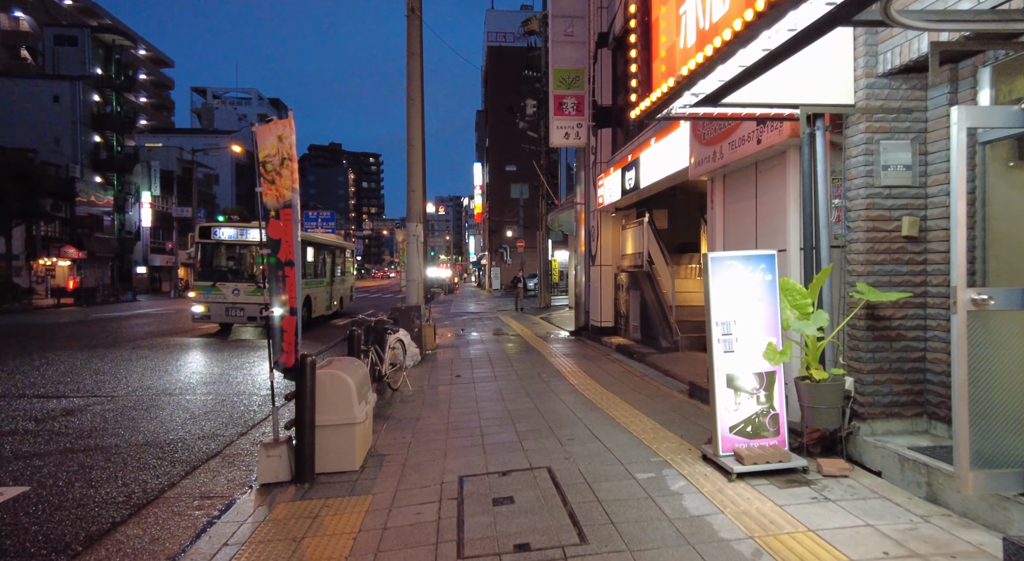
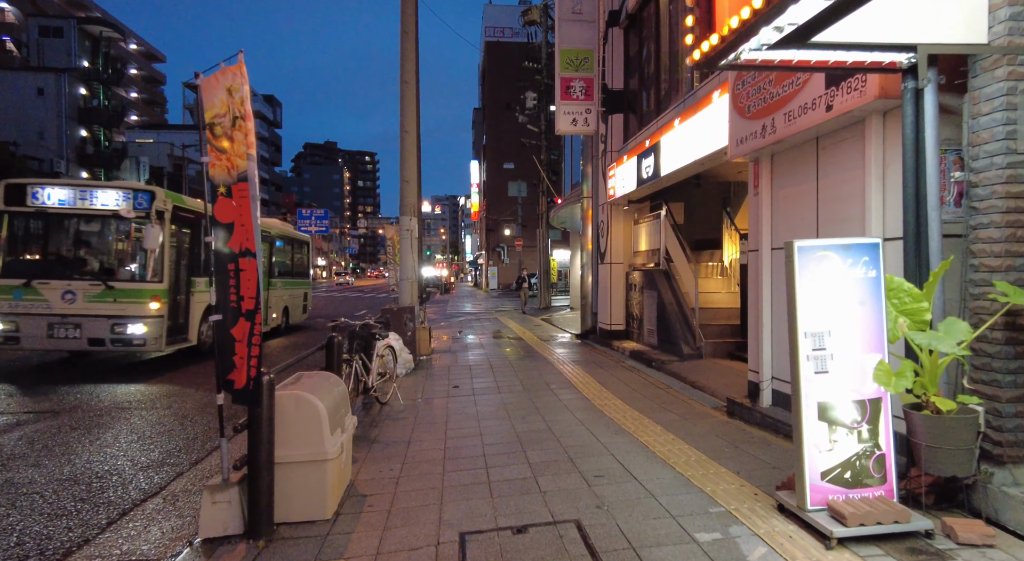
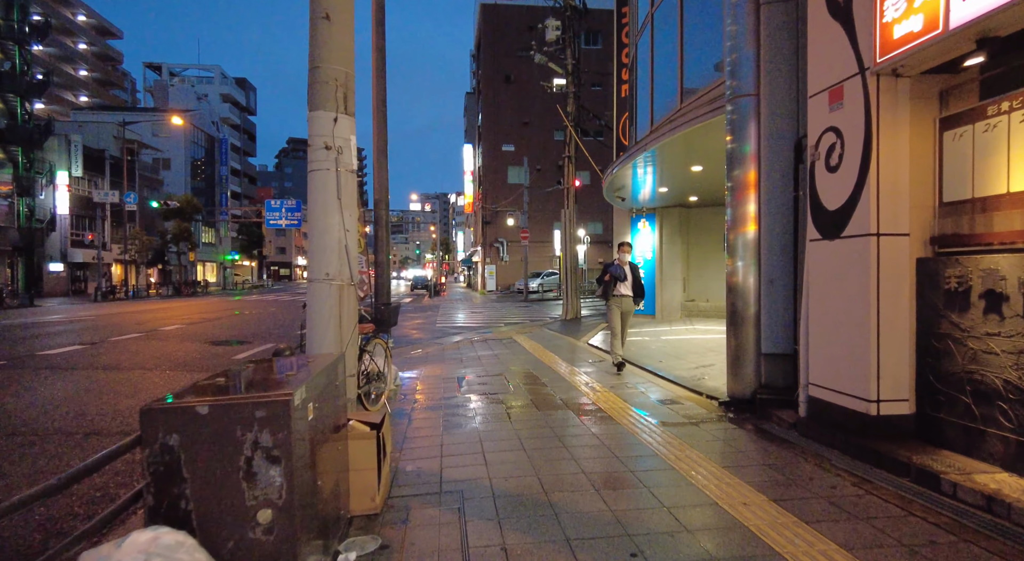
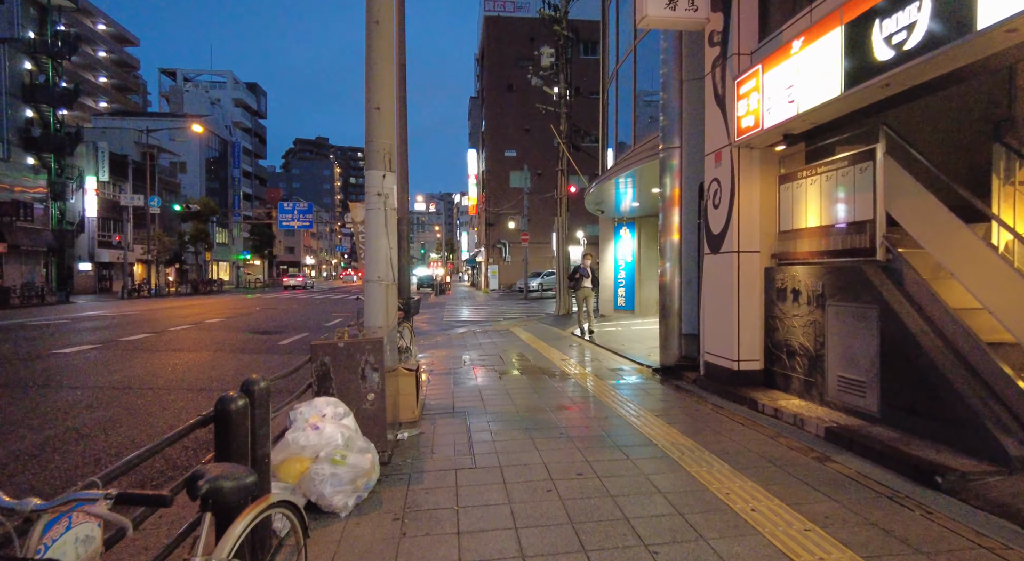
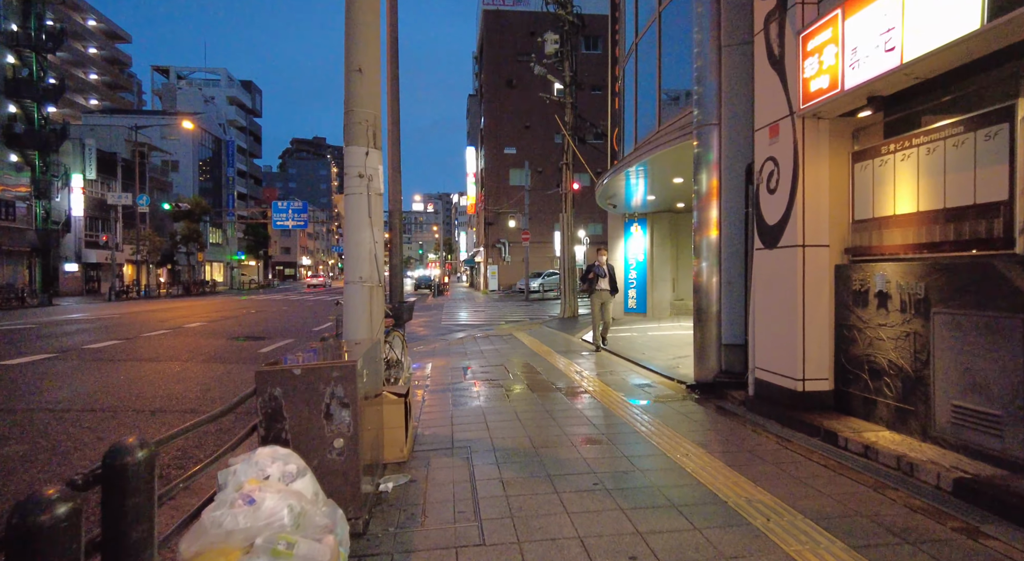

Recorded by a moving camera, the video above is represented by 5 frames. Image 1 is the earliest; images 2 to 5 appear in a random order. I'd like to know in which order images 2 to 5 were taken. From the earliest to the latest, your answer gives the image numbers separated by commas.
2, 4, 5, 3
